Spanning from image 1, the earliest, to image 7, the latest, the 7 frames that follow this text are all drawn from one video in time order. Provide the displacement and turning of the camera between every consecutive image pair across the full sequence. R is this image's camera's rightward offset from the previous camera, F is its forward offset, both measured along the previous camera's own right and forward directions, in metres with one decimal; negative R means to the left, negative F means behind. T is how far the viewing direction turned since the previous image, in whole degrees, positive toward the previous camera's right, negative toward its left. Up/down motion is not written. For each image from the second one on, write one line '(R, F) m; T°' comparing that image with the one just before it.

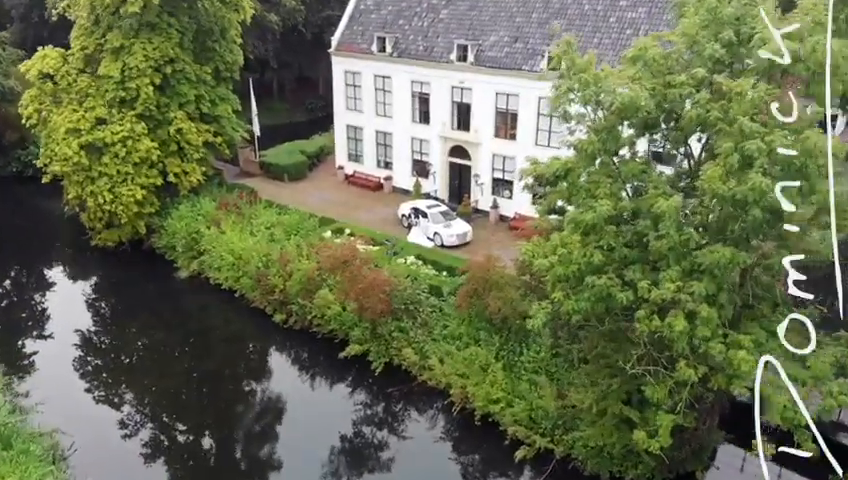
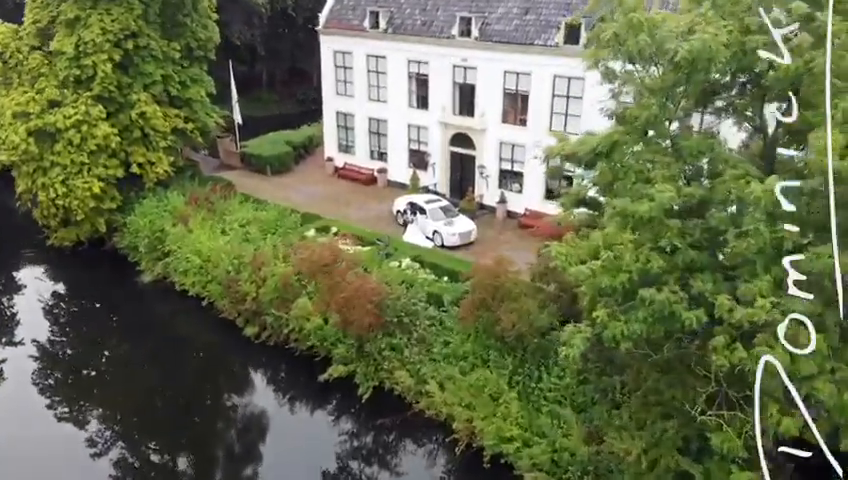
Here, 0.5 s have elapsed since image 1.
(+0.1, +3.7) m; 0°
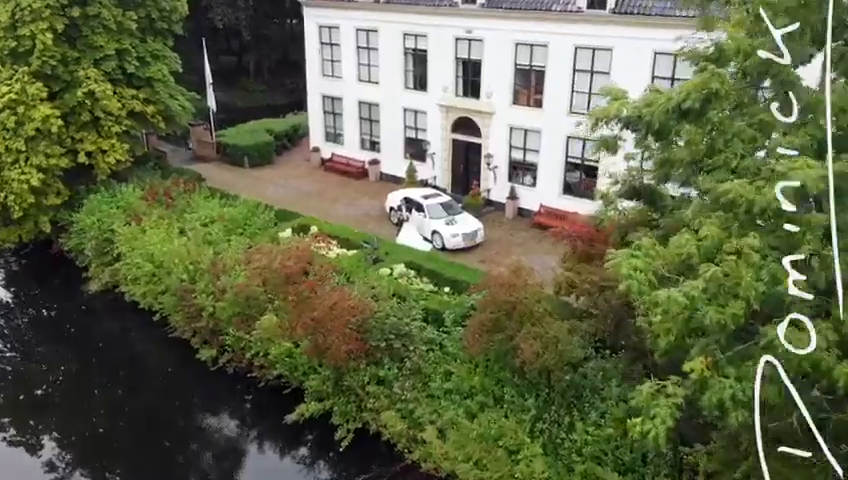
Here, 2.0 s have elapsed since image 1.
(+0.1, +3.9) m; 0°
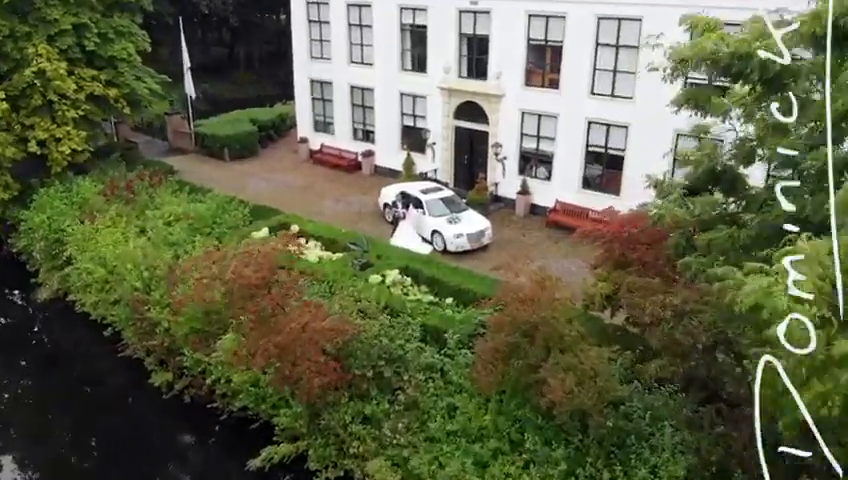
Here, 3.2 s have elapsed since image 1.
(0.0, +2.9) m; 0°
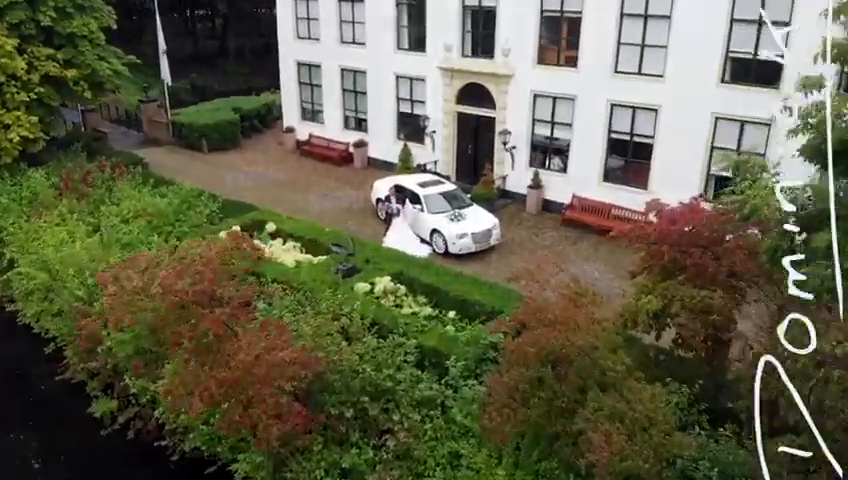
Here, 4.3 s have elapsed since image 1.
(+0.1, +2.5) m; 0°
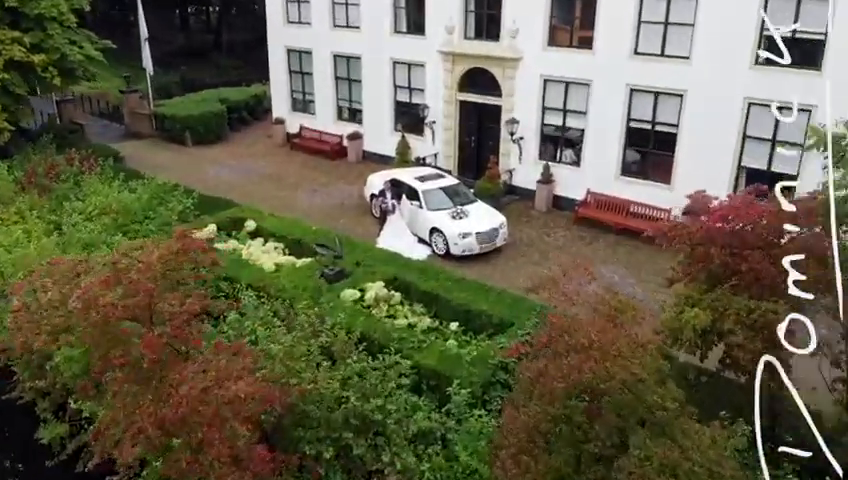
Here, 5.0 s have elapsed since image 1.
(0.0, +1.6) m; 0°
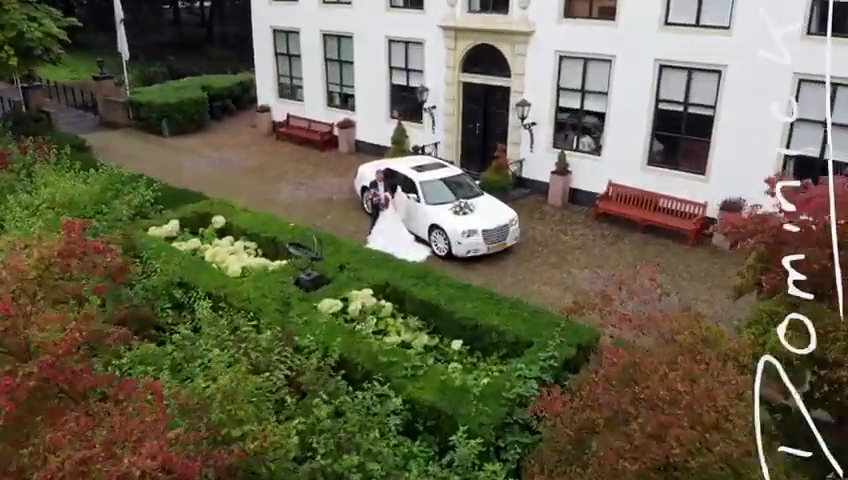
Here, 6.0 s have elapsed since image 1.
(0.0, +1.9) m; 0°
